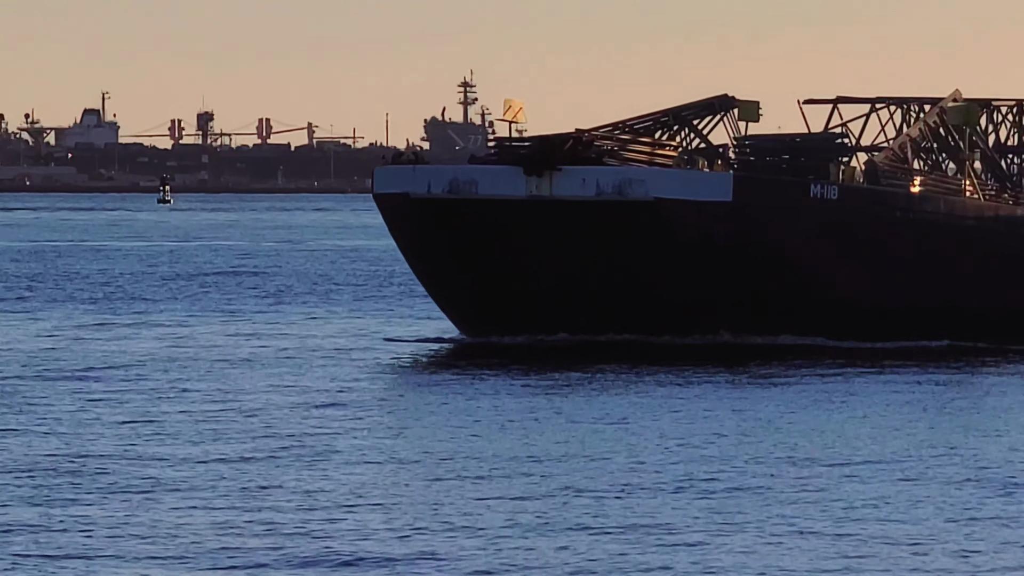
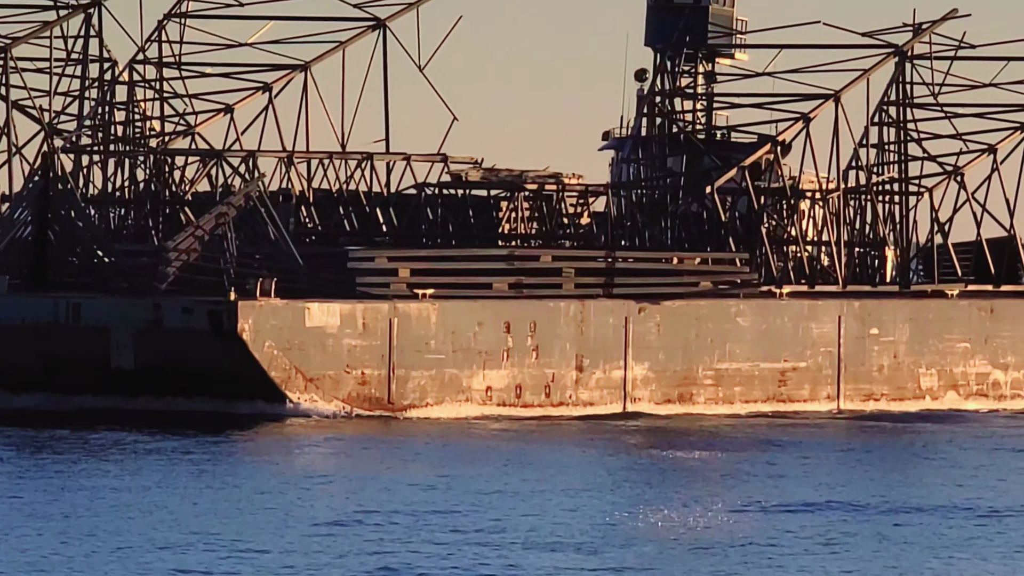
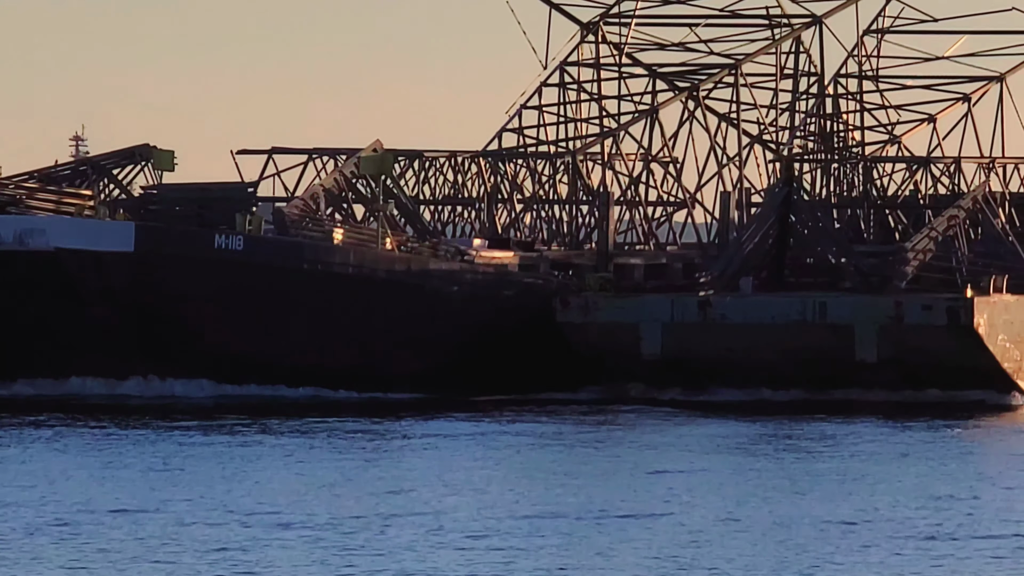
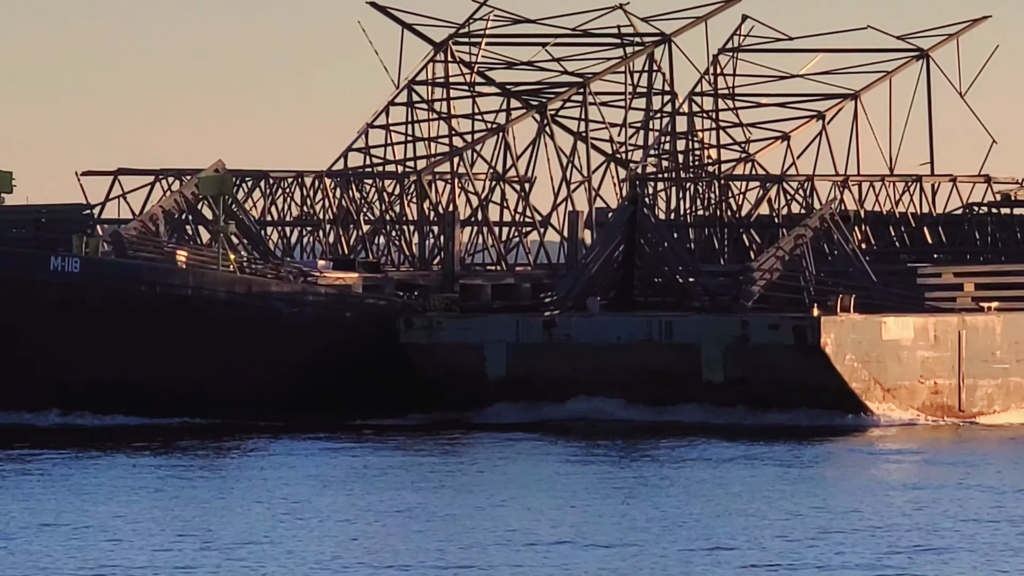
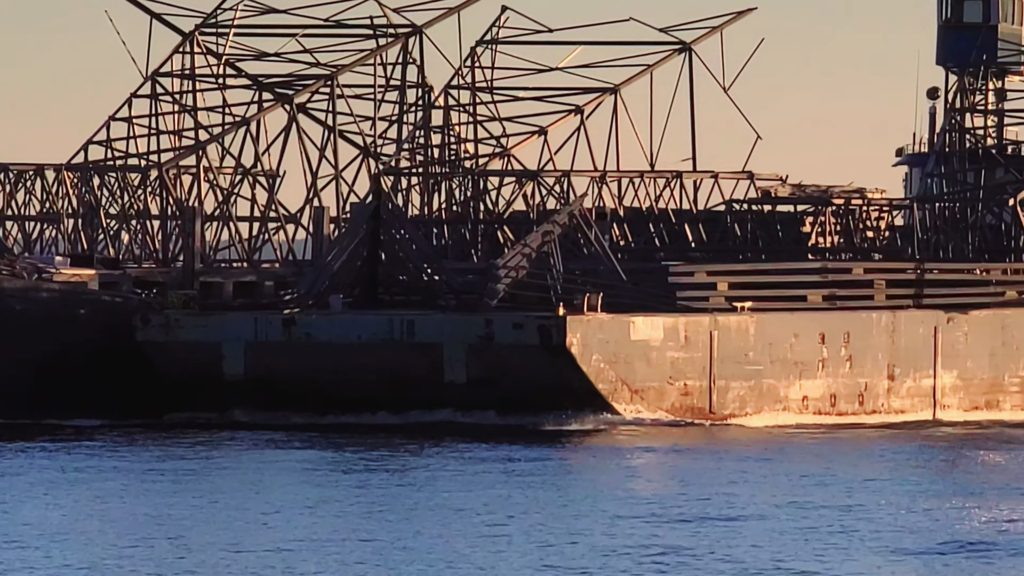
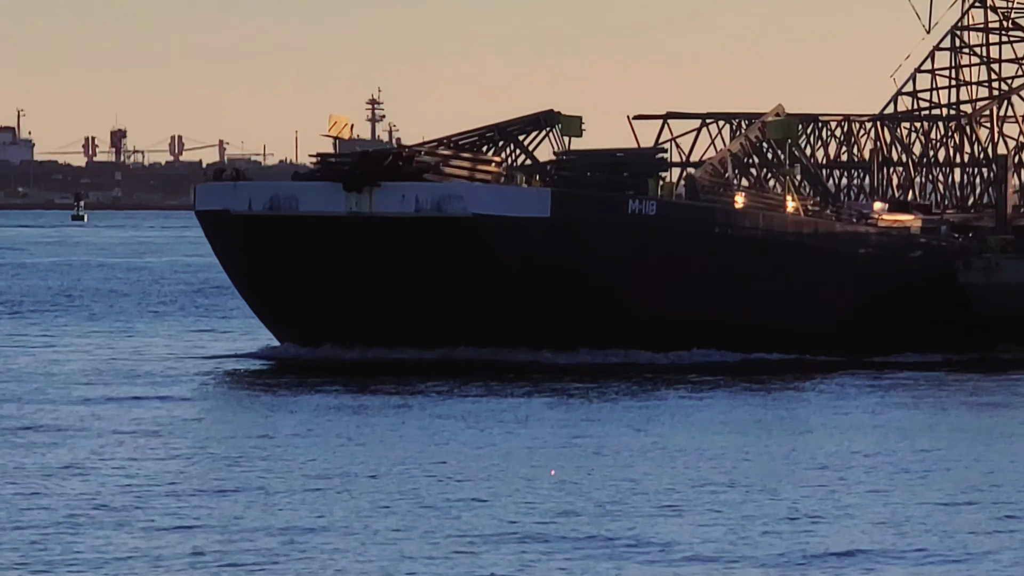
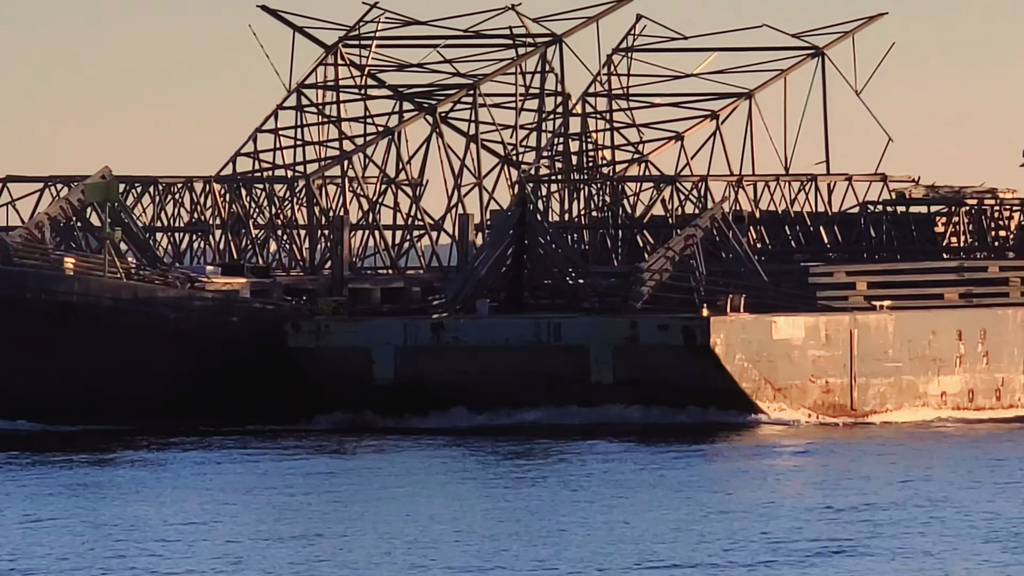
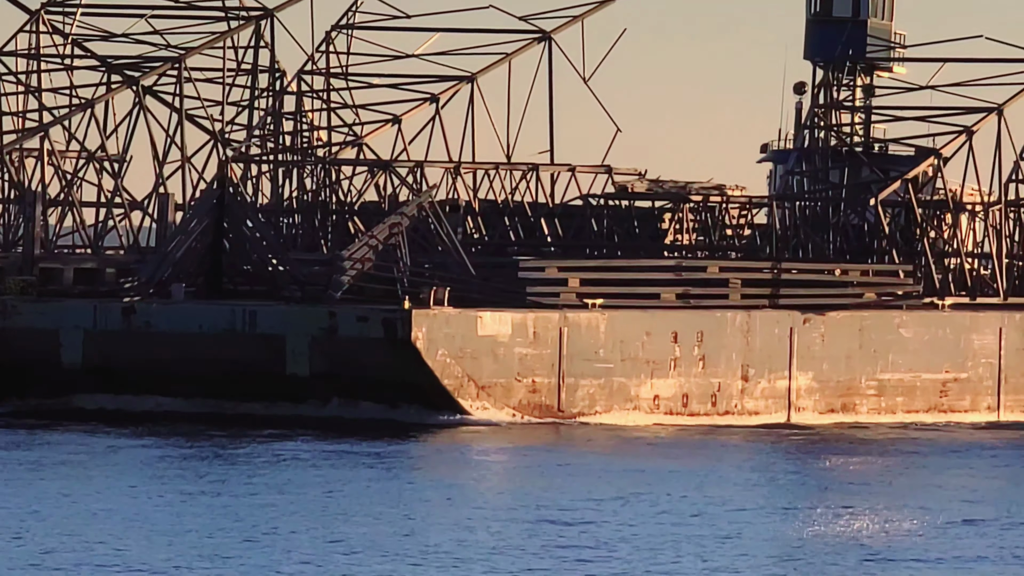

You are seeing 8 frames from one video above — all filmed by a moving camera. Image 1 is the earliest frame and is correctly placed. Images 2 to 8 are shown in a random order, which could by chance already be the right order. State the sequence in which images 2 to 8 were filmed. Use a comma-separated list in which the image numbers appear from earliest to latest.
6, 3, 4, 7, 5, 8, 2
